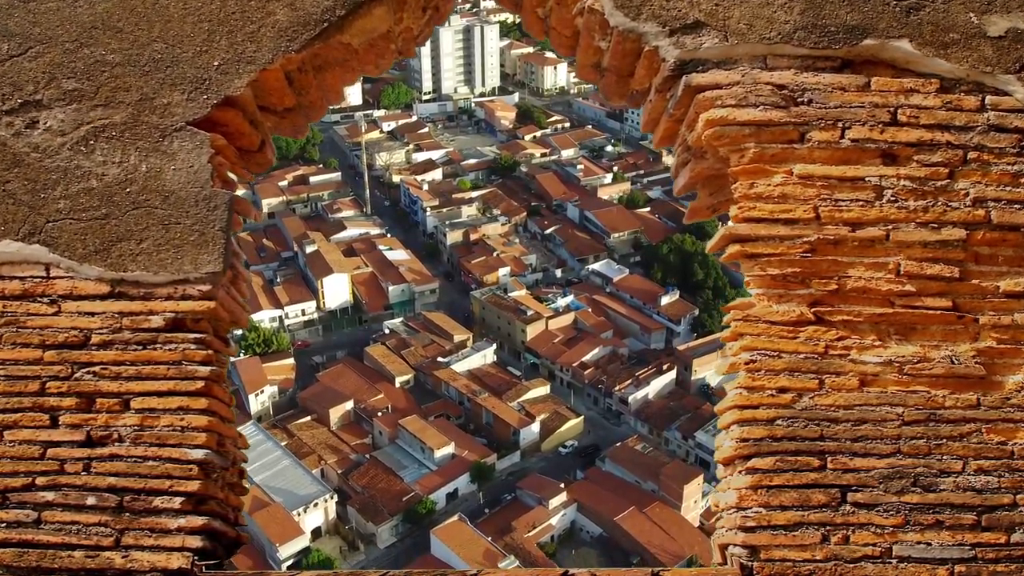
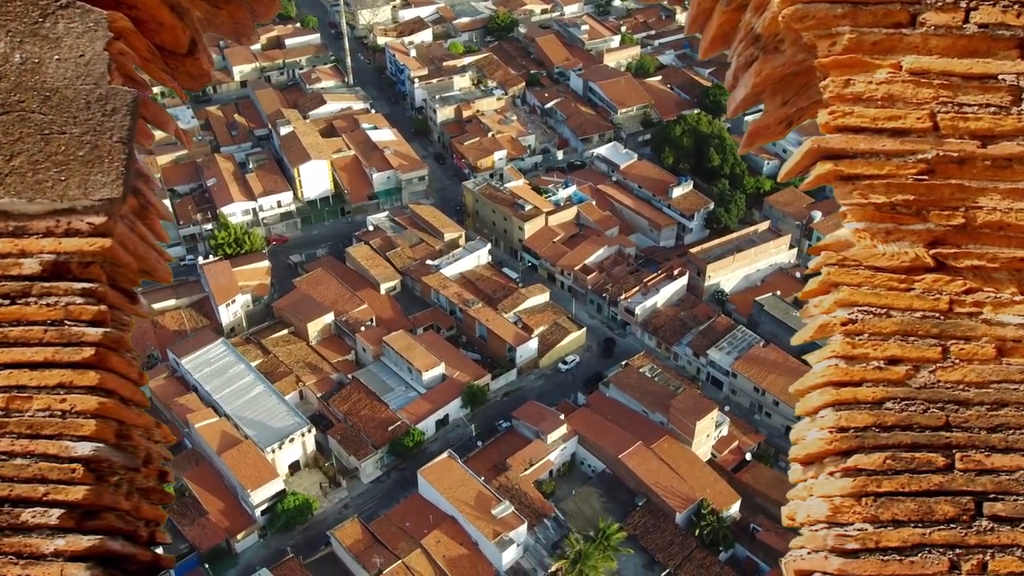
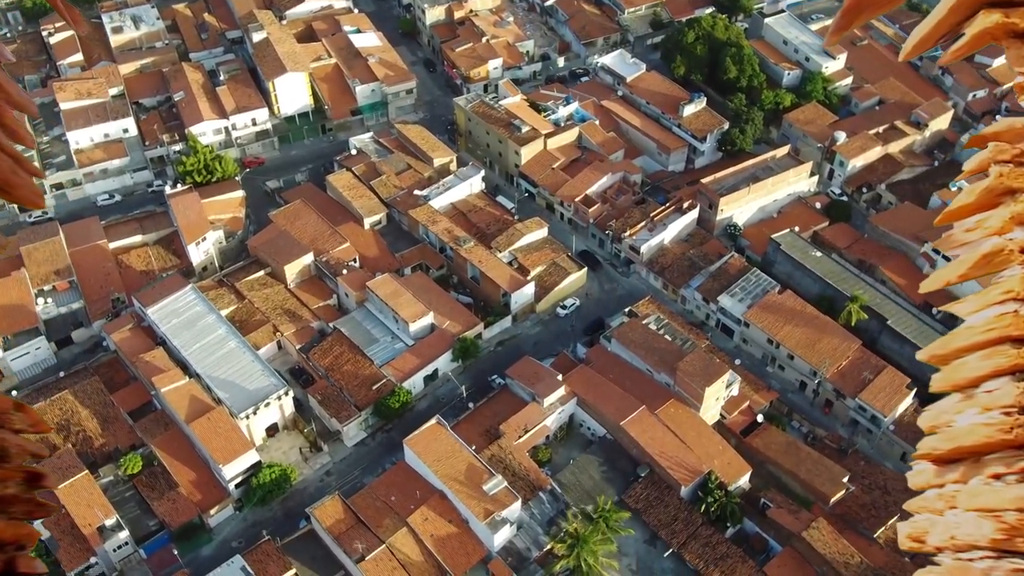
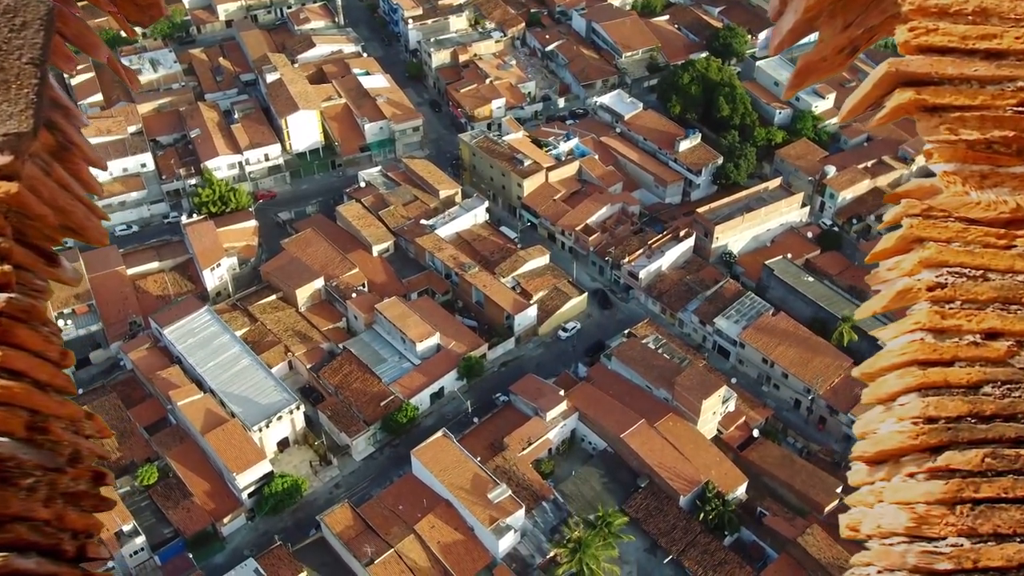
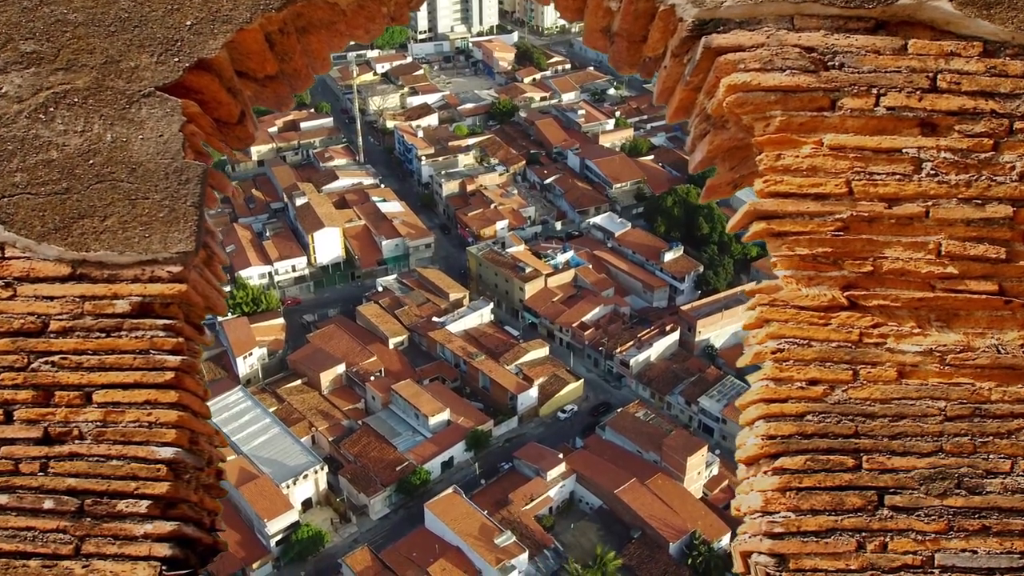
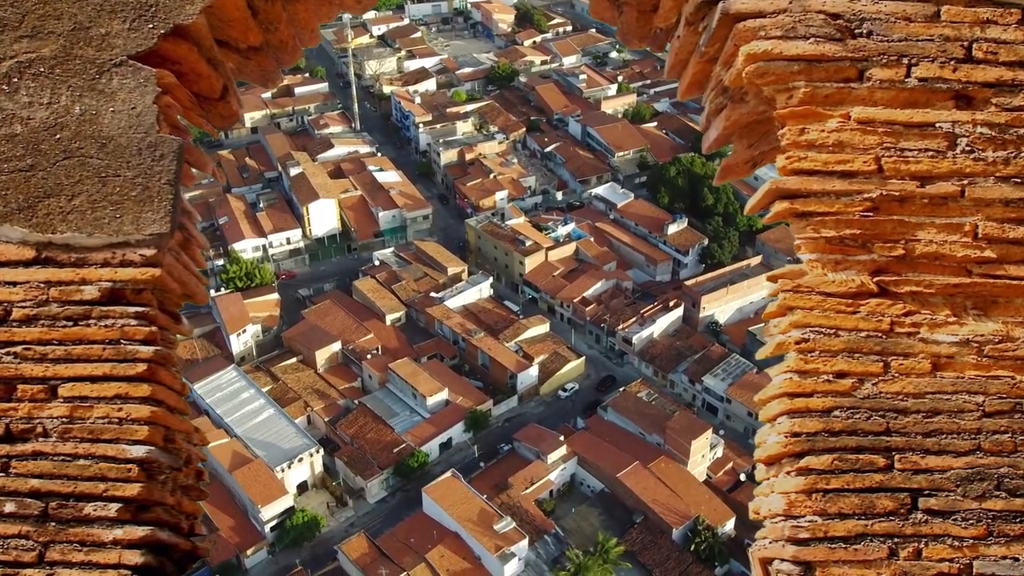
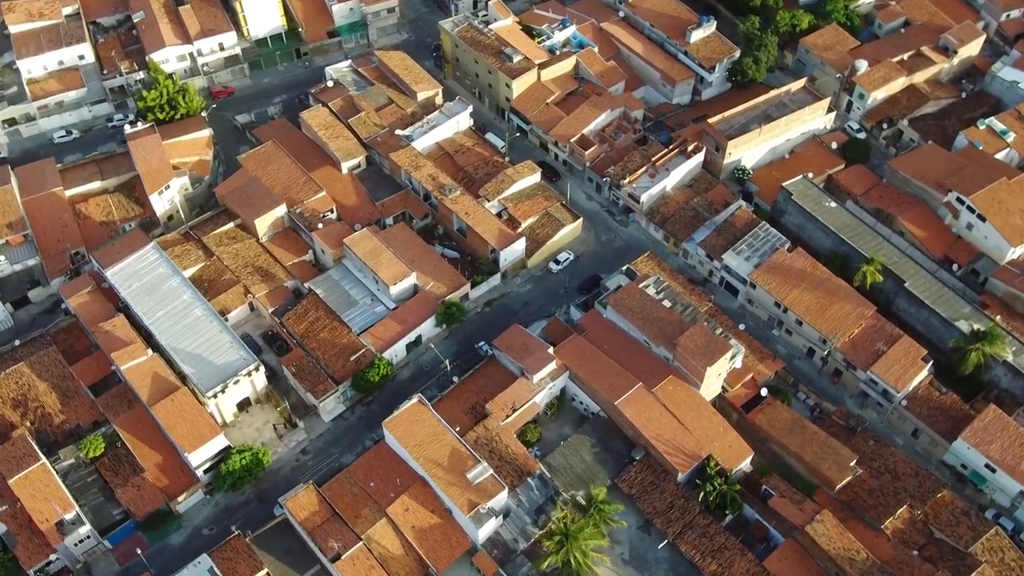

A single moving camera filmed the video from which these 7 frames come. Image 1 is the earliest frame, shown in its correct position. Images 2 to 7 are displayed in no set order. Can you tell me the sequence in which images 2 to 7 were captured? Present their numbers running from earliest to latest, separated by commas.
5, 6, 2, 4, 3, 7
